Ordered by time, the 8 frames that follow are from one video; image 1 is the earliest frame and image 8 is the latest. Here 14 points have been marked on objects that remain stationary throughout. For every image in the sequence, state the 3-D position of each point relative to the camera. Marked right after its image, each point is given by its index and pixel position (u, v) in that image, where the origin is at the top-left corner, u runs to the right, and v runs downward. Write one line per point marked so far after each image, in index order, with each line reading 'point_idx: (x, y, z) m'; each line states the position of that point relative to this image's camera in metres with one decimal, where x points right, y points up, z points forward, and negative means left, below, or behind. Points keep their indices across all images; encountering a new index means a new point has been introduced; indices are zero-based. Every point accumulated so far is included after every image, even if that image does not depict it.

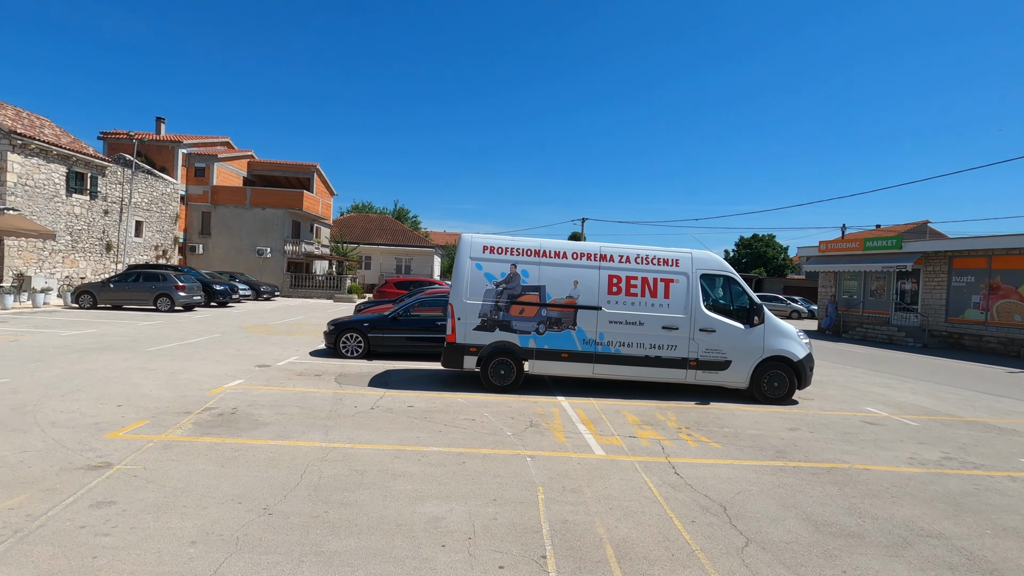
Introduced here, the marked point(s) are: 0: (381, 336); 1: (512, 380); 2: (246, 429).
0: (-3.1, -1.1, +12.5) m
1: (0.0, -1.6, +9.4) m
2: (-3.3, -1.7, +6.6) m
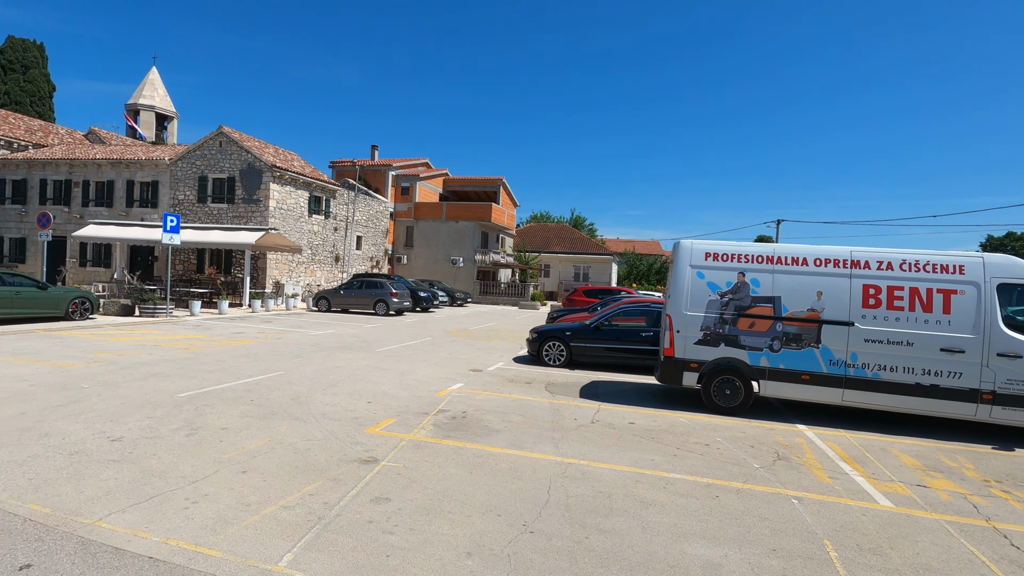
0: (+1.6, -1.3, +12.3) m
1: (+3.6, -1.8, +8.4) m
2: (-0.4, -1.9, +6.8) m
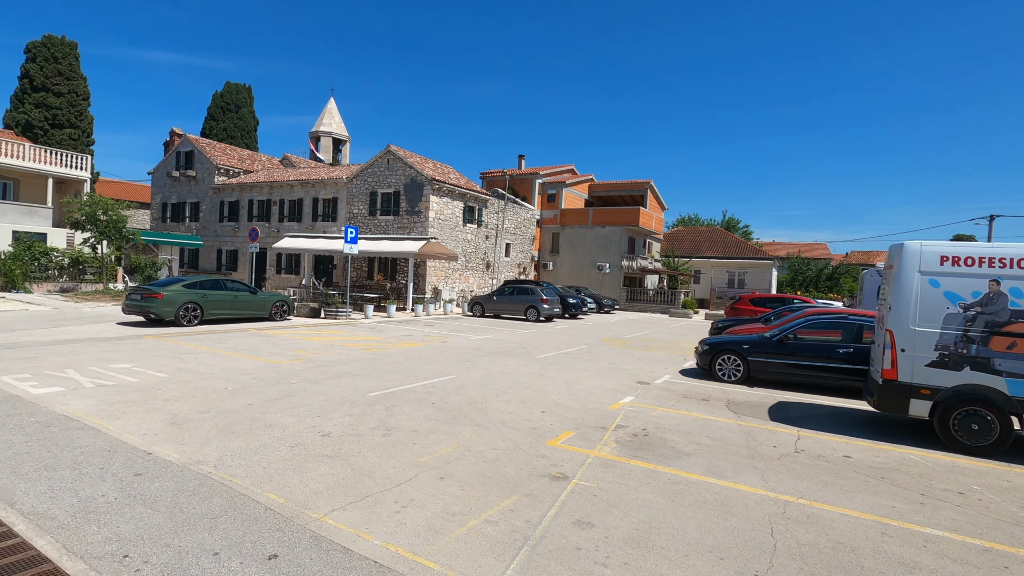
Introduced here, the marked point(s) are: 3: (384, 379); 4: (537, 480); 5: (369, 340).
0: (+5.2, -1.5, +11.0) m
1: (+6.1, -1.9, +6.8) m
2: (+1.8, -2.0, +6.2) m
3: (-2.3, -1.7, +9.8) m
4: (+0.2, -1.9, +5.2) m
5: (-4.2, -1.5, +15.7) m
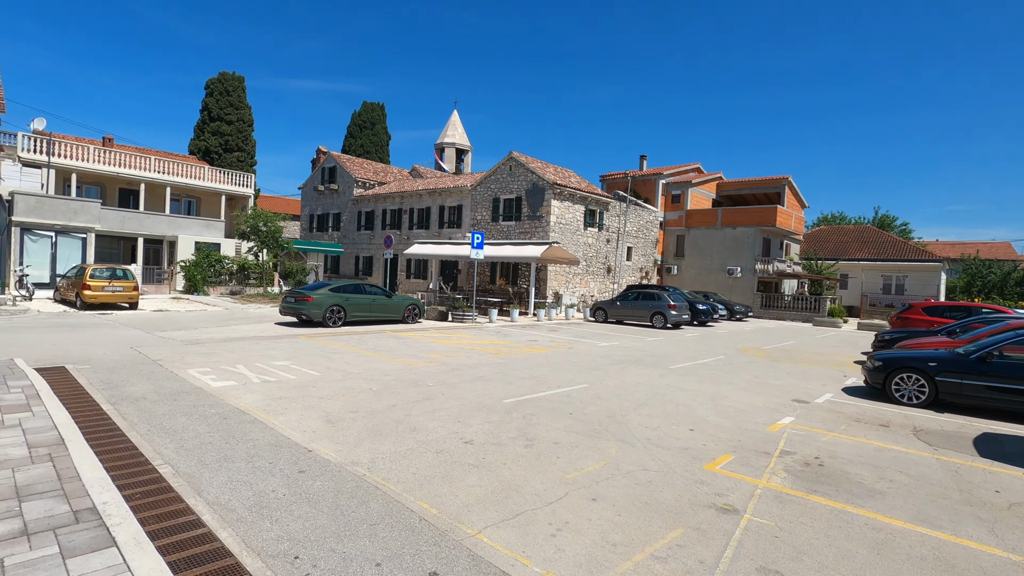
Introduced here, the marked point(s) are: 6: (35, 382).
0: (+7.7, -1.6, +9.3) m
1: (+7.7, -2.0, +4.9) m
2: (+3.4, -2.0, +5.2) m
3: (+0.1, -1.8, +9.7) m
4: (+1.7, -1.9, +4.7) m
5: (-0.5, -1.7, +15.8) m
6: (-6.2, -1.2, +6.9) m
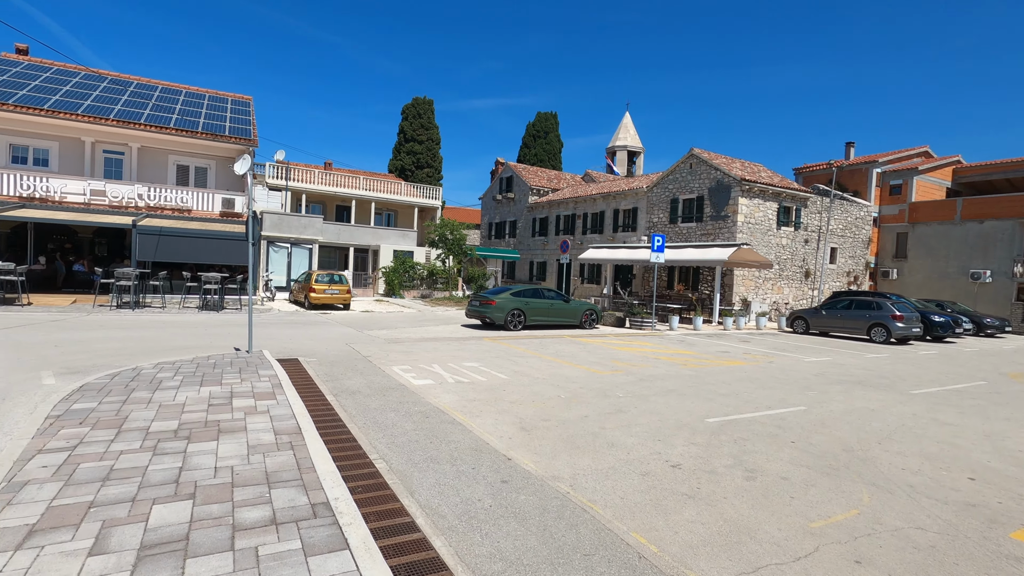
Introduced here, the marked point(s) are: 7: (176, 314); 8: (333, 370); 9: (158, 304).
0: (+10.5, -1.8, +5.9) m
1: (+9.2, -2.1, +1.7) m
2: (+5.1, -2.1, +3.4) m
3: (+3.4, -1.9, +8.6) m
4: (+3.3, -2.0, +3.4) m
5: (+4.7, -1.8, +14.6) m
6: (-3.5, -1.2, +7.9) m
7: (-10.8, -0.9, +17.2) m
8: (-3.3, -1.5, +9.9) m
9: (-12.7, -0.6, +19.2) m
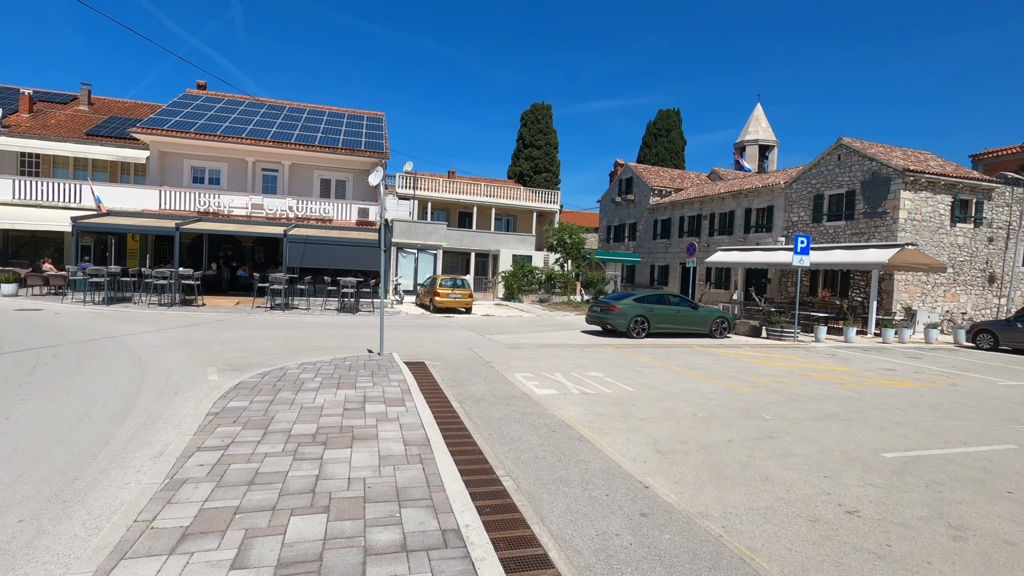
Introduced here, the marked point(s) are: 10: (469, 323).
0: (+11.6, -1.9, +3.1) m
1: (+9.4, -2.2, -0.7) m
2: (+5.8, -2.2, +1.8) m
3: (+5.2, -2.0, +7.3) m
4: (+4.0, -2.1, +2.2) m
5: (+7.8, -2.0, +12.8) m
6: (-1.6, -1.3, +8.0) m
7: (-6.8, -1.0, +18.7) m
8: (-1.0, -1.6, +10.0) m
9: (-8.2, -0.7, +21.0) m
10: (-1.6, -1.3, +19.5) m
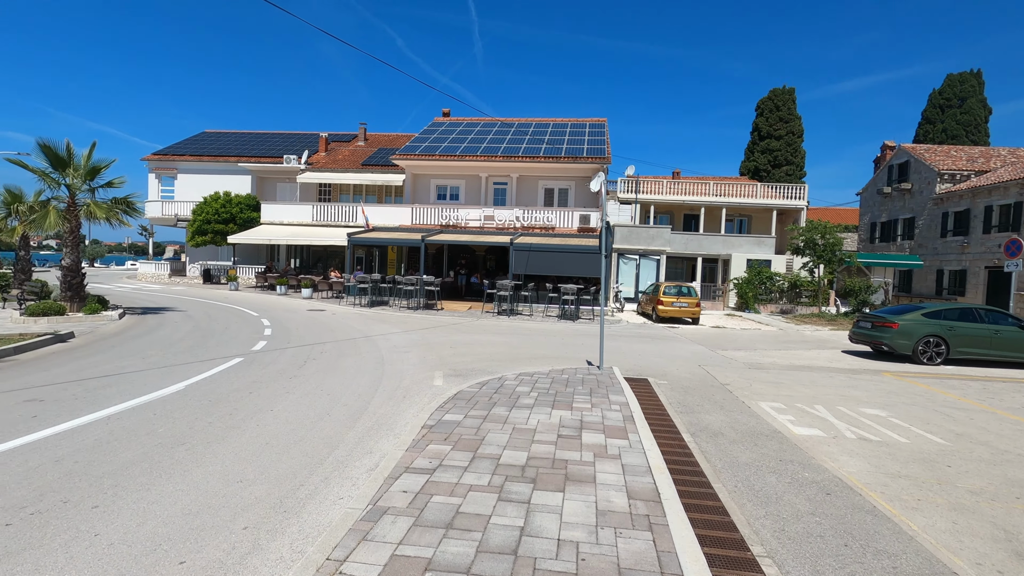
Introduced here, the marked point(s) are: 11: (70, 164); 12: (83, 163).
0: (+11.7, -2.0, -2.8) m
1: (+8.2, -2.3, -5.4) m
2: (+5.9, -2.3, -1.7) m
3: (+7.5, -2.1, +3.6) m
4: (+4.4, -2.2, -0.6) m
5: (+12.1, -2.2, +7.7) m
6: (+1.5, -1.4, +7.0) m
7: (+1.0, -1.2, +18.9) m
8: (+2.8, -1.8, +8.6) m
9: (+0.6, -1.0, +21.6) m
10: (+6.1, -1.6, +17.6) m
11: (-12.4, +3.5, +15.0) m
12: (-12.2, +3.6, +15.1) m
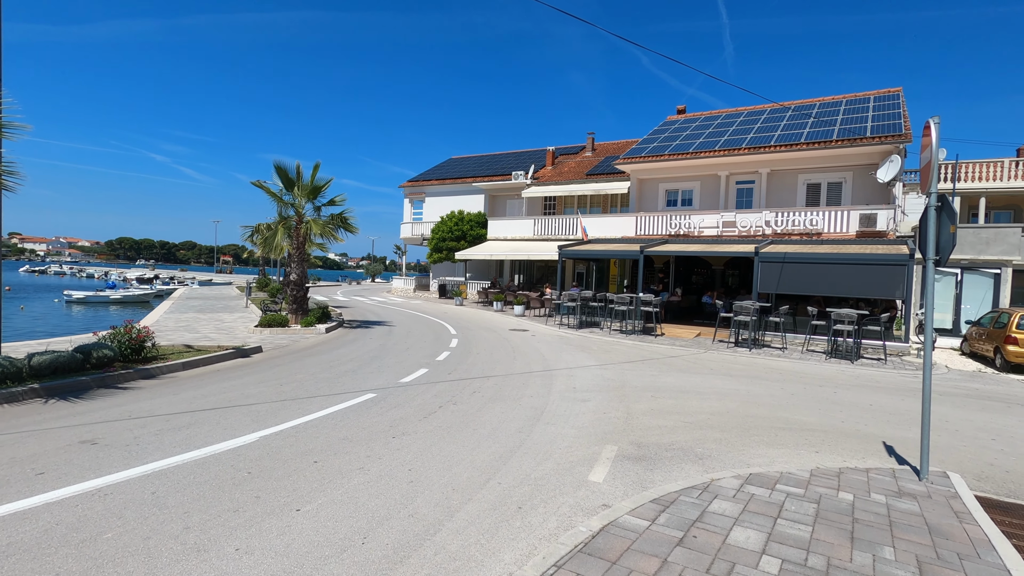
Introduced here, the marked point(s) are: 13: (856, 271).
0: (+7.6, -2.0, -10.6) m
1: (+3.3, -2.2, -11.4) m
2: (+2.8, -2.3, -7.1) m
3: (+6.6, -2.3, -3.0) m
4: (+1.9, -2.2, -5.5) m
5: (+12.4, -2.6, -1.3) m
6: (+2.6, -1.7, +2.6) m
7: (+7.3, -1.9, +13.6) m
8: (+4.5, -2.1, +3.5) m
9: (+8.1, -1.7, +16.2) m
10: (+11.3, -2.2, +10.2) m
11: (-6.4, +3.1, +15.9) m
12: (-6.1, +3.2, +16.0) m
13: (+9.9, +0.5, +15.3) m
